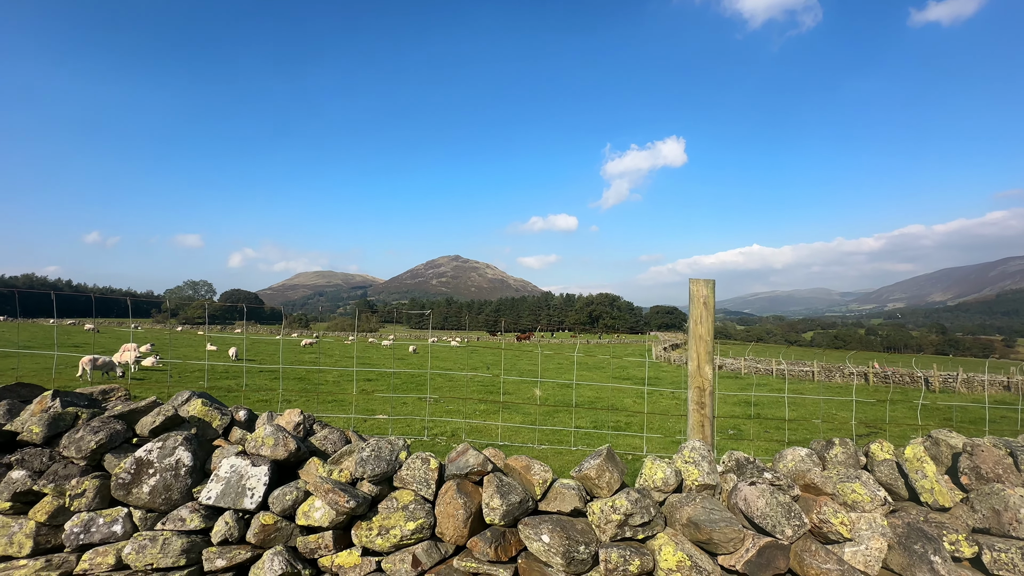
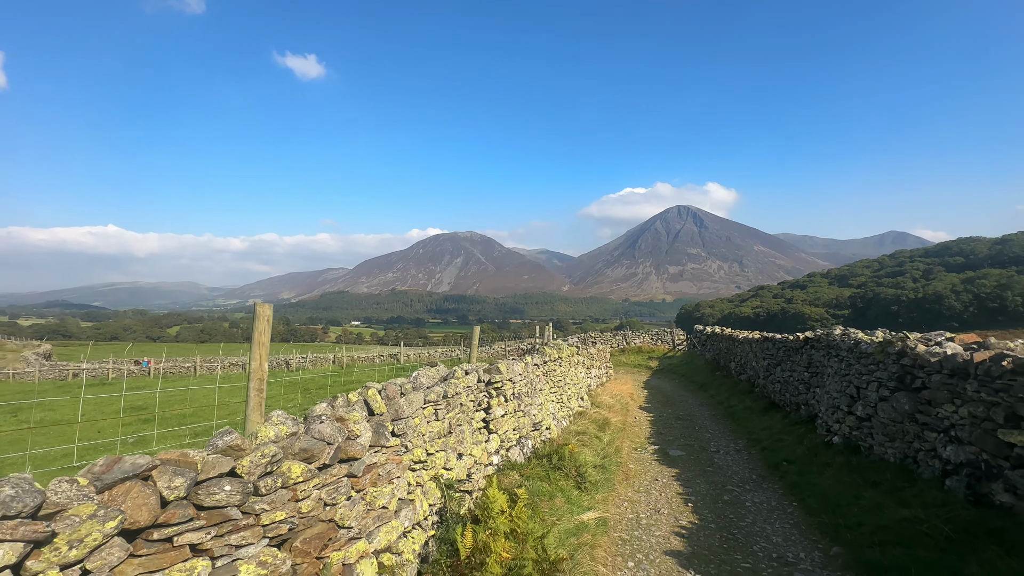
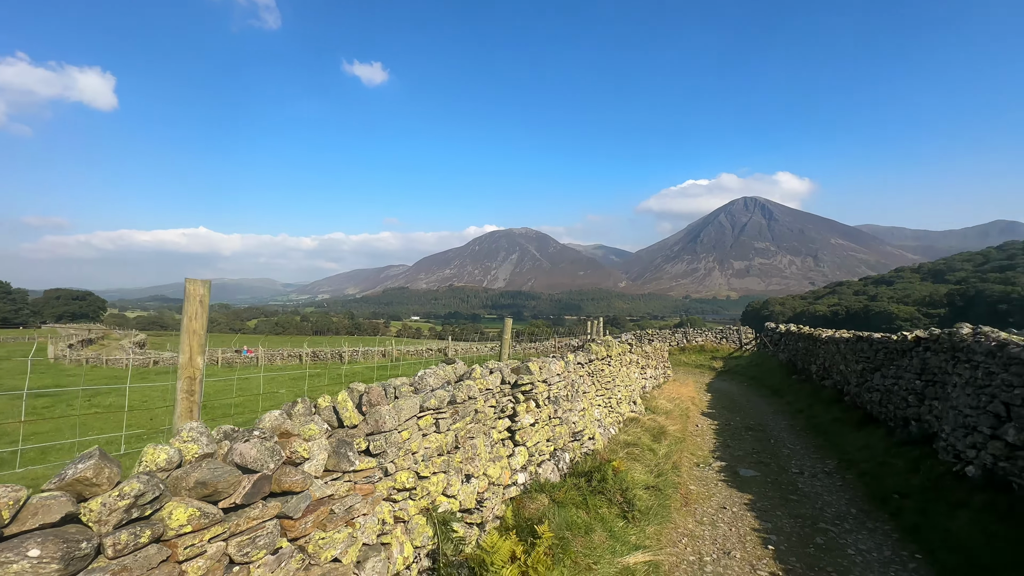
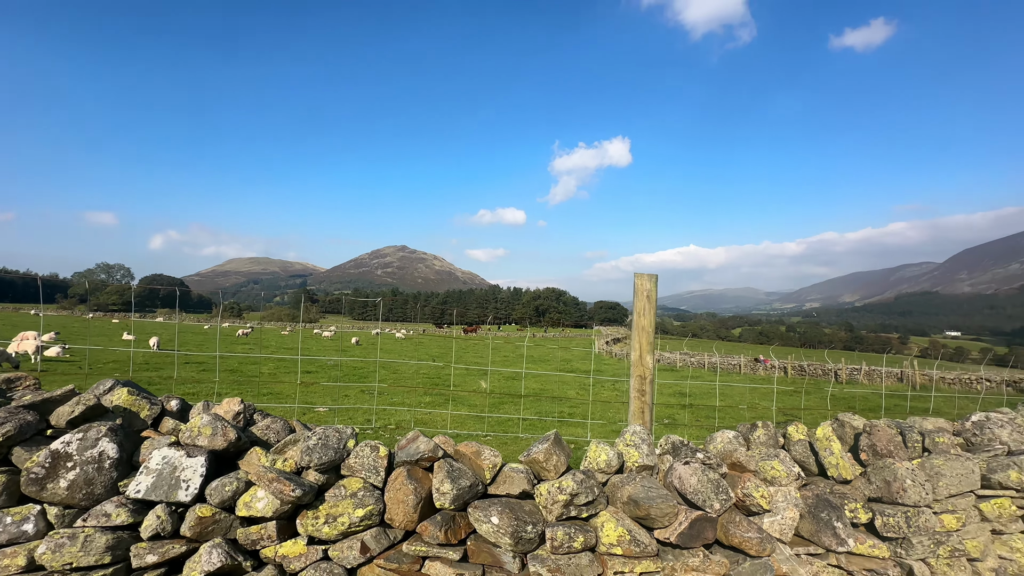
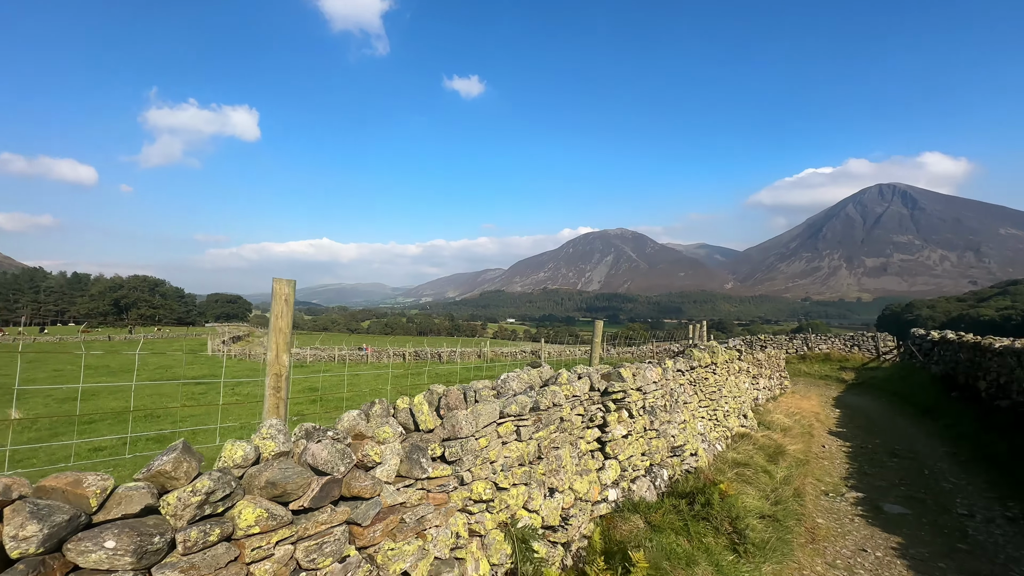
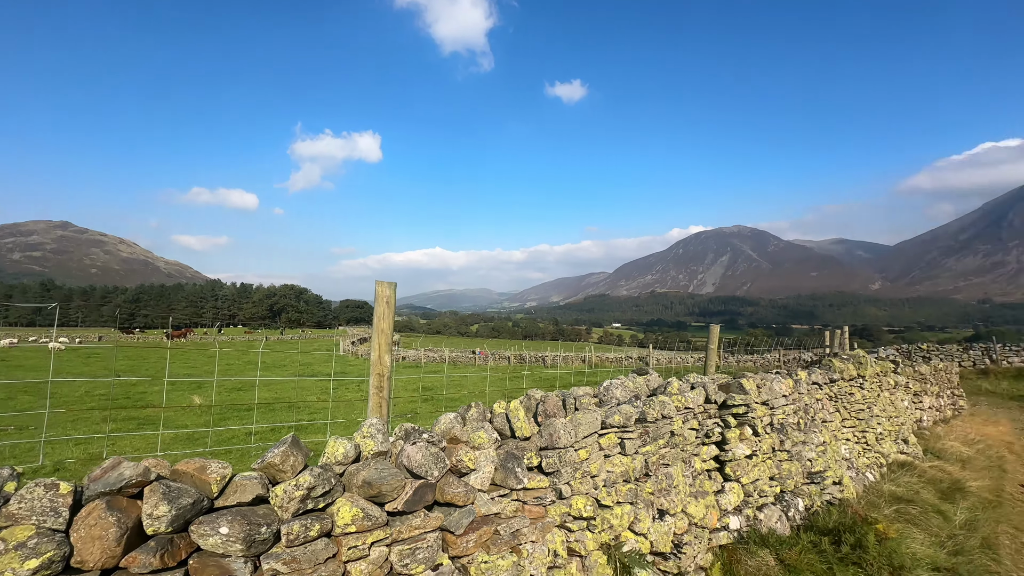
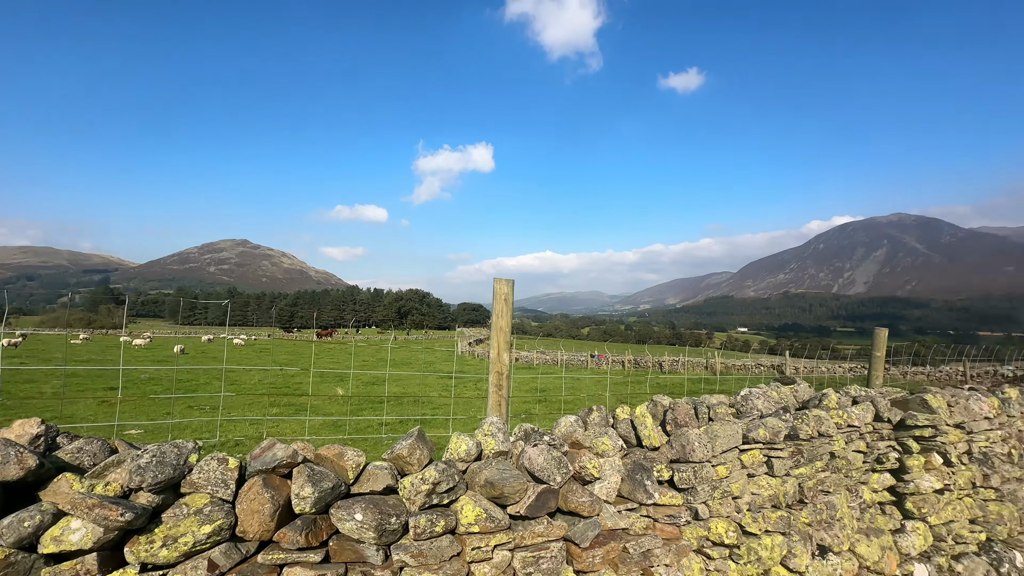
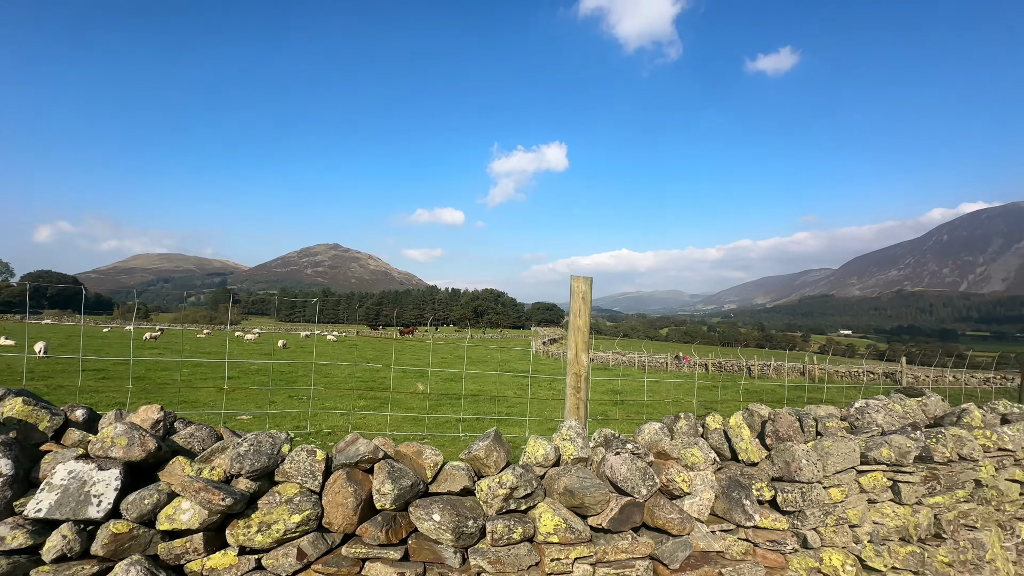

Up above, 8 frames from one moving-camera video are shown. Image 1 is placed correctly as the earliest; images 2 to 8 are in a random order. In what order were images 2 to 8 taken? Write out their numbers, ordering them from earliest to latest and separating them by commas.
4, 8, 7, 6, 5, 3, 2
